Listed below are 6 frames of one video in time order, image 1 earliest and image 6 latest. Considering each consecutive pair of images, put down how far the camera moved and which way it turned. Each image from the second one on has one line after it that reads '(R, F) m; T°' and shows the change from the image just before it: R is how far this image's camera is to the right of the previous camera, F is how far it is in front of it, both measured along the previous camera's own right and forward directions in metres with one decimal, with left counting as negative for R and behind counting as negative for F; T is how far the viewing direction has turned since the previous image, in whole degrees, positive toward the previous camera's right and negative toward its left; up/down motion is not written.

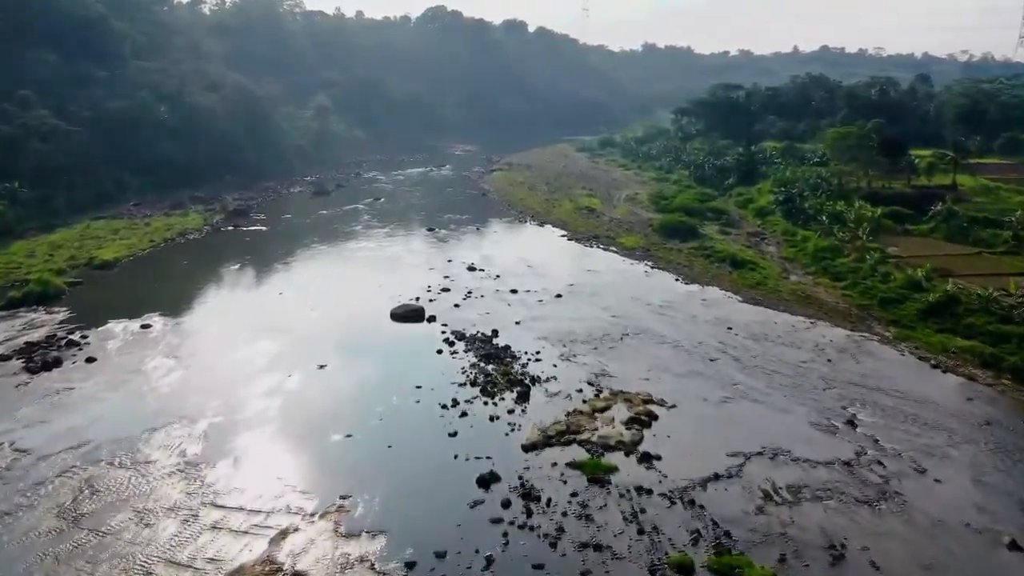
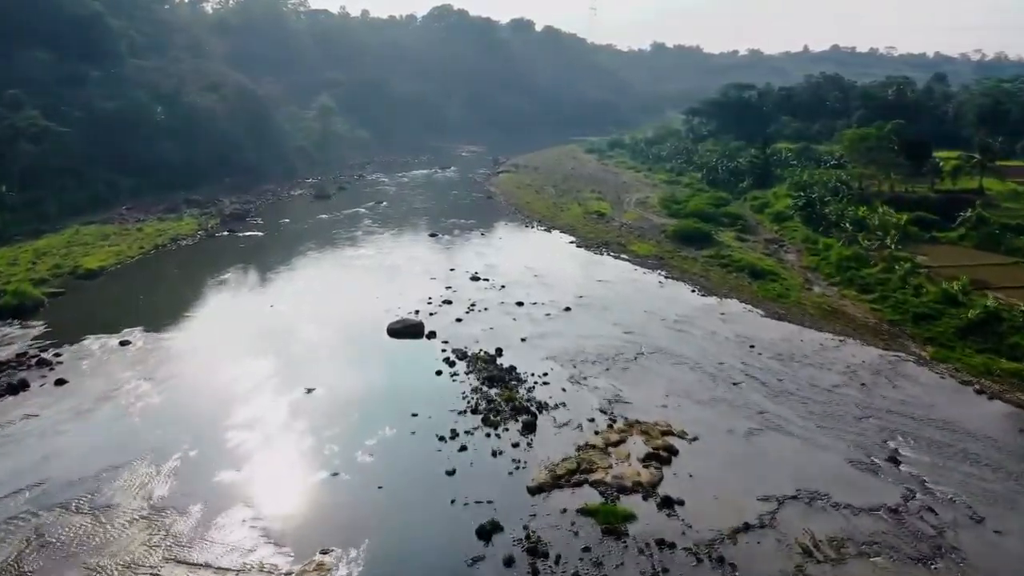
(0.0, +2.0) m; 0°
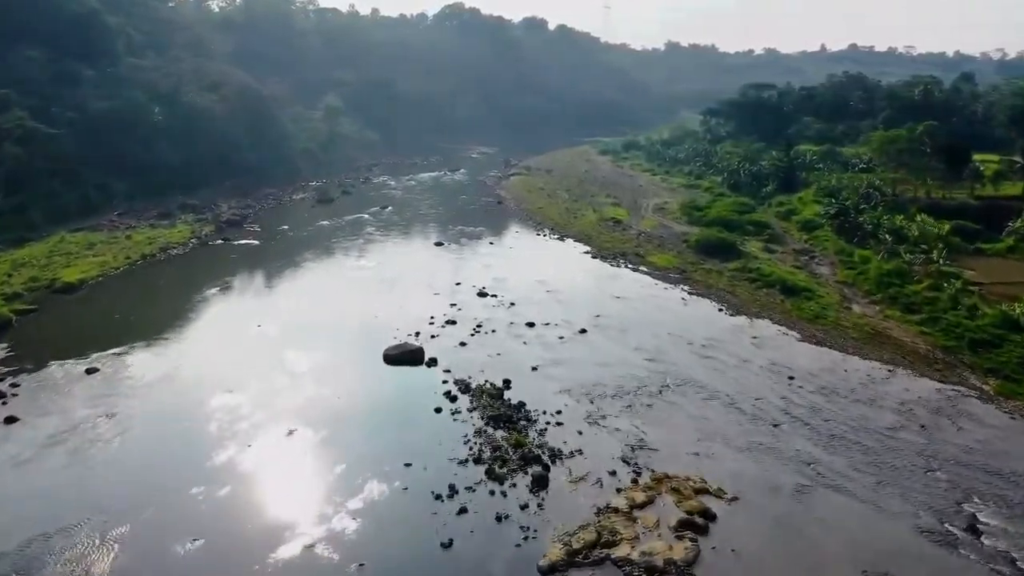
(+0.1, +2.7) m; -1°
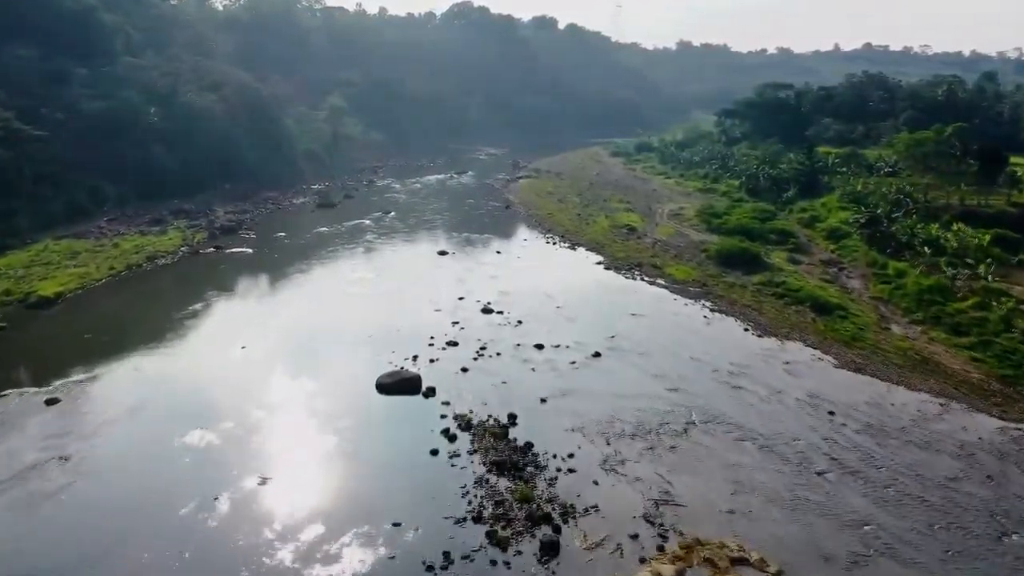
(+0.1, +2.4) m; -1°
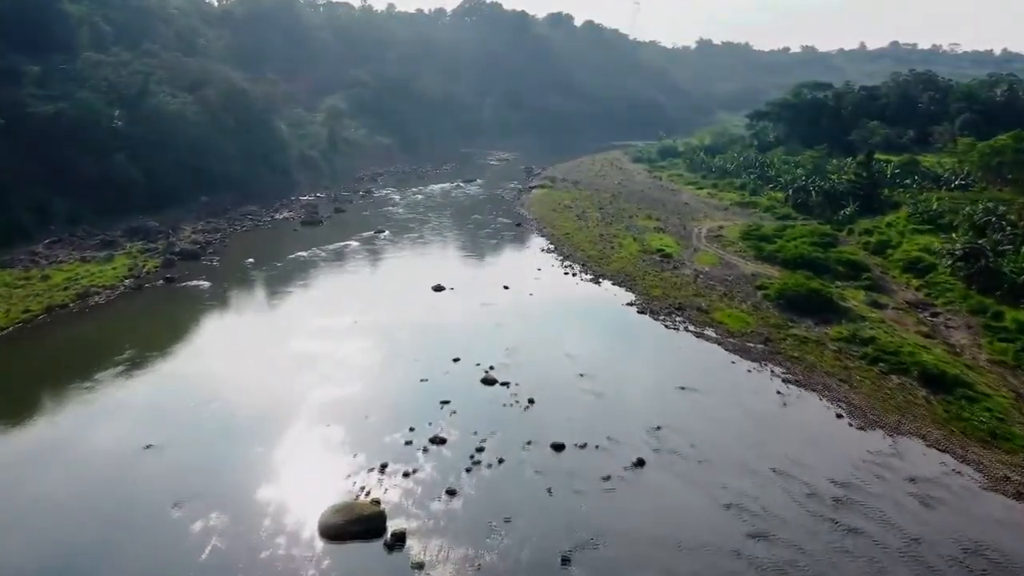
(+0.1, +7.2) m; -1°
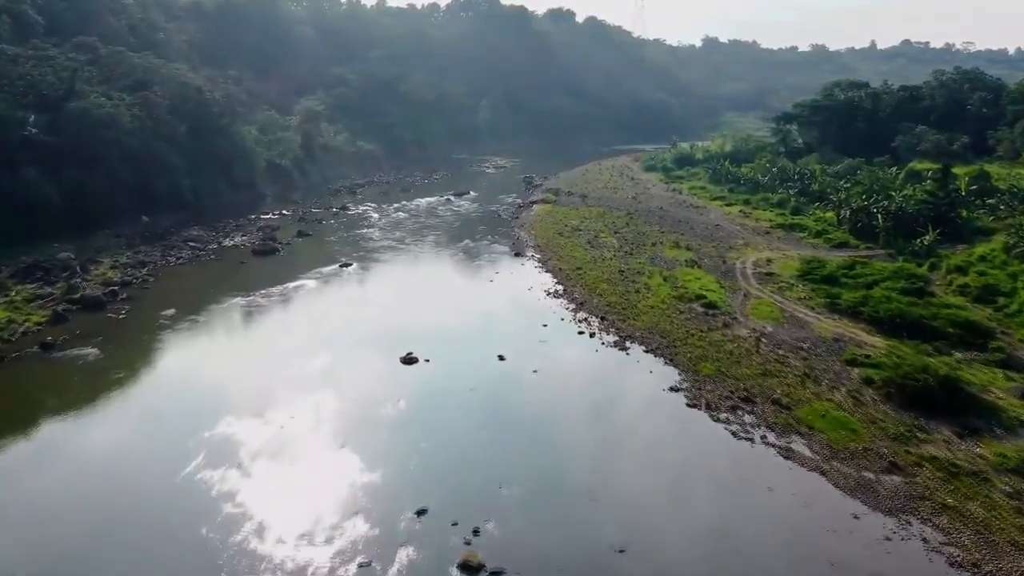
(0.0, +8.9) m; 0°
